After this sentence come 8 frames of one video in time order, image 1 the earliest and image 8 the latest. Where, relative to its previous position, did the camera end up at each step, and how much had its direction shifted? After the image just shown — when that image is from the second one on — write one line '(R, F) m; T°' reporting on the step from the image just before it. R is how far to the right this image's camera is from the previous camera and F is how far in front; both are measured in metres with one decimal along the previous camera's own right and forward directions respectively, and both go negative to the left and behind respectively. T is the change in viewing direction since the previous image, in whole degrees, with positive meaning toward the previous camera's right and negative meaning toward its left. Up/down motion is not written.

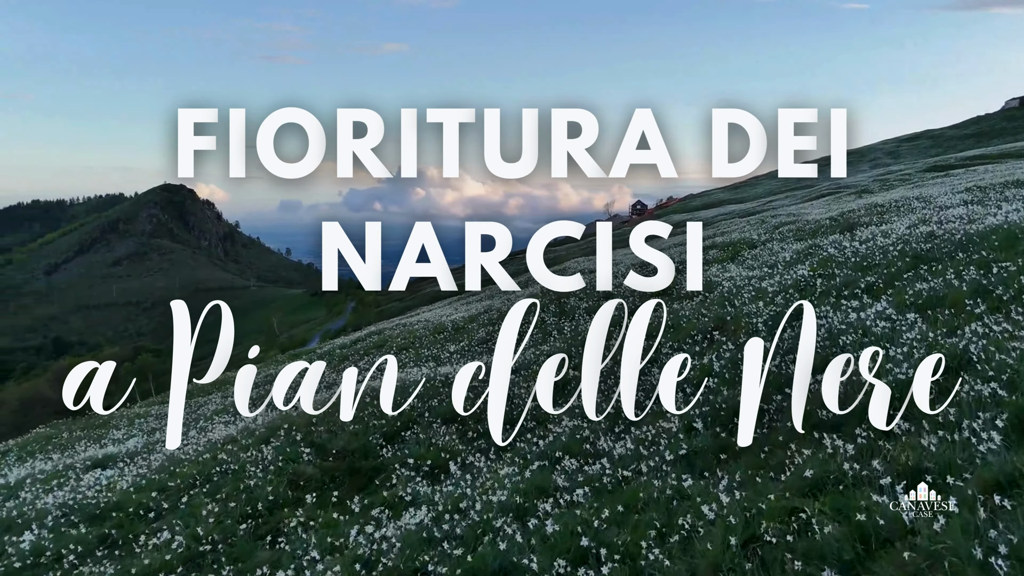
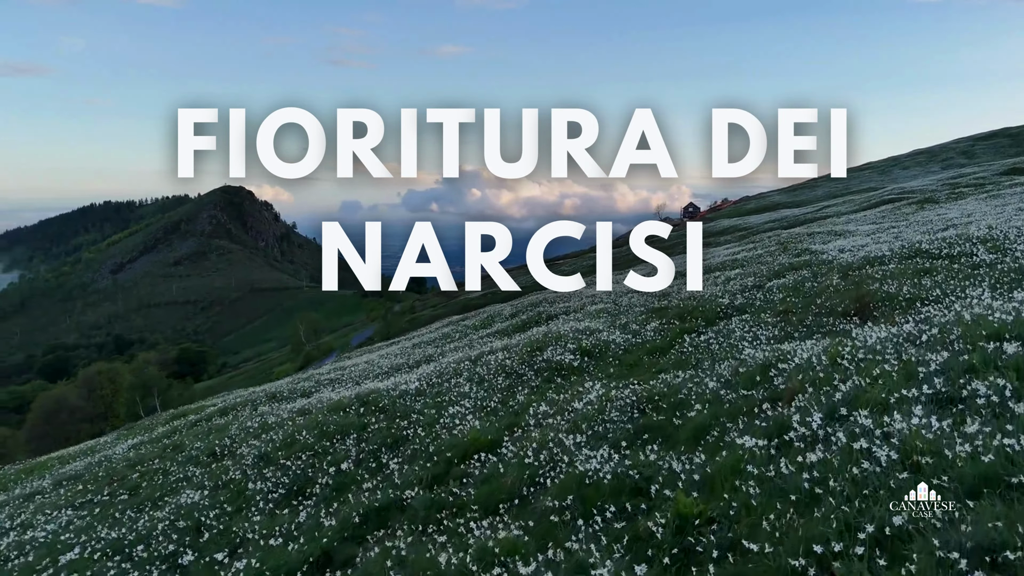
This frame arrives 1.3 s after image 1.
(+4.1, +6.9) m; -4°
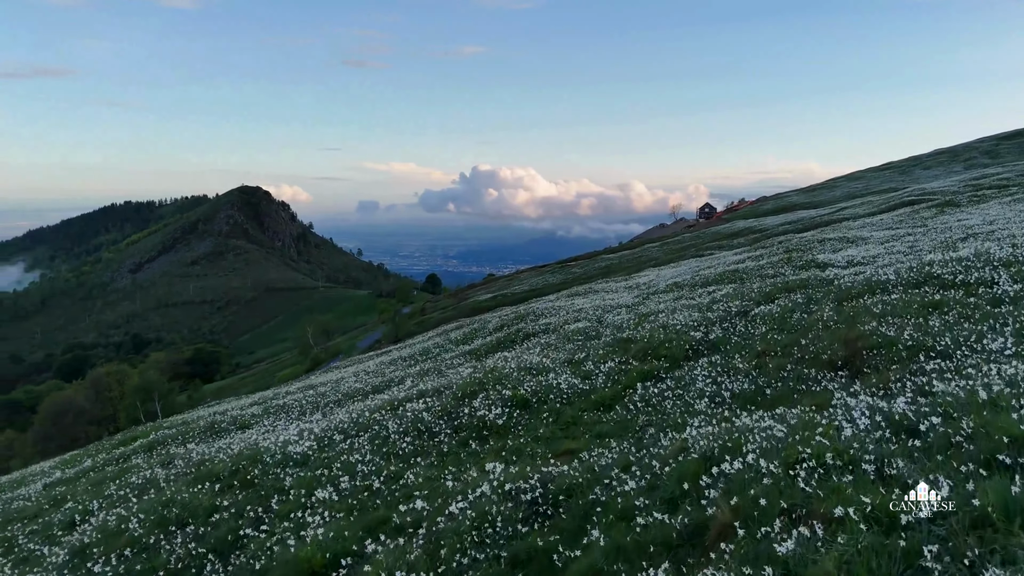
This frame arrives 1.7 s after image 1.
(+1.4, +2.0) m; -1°
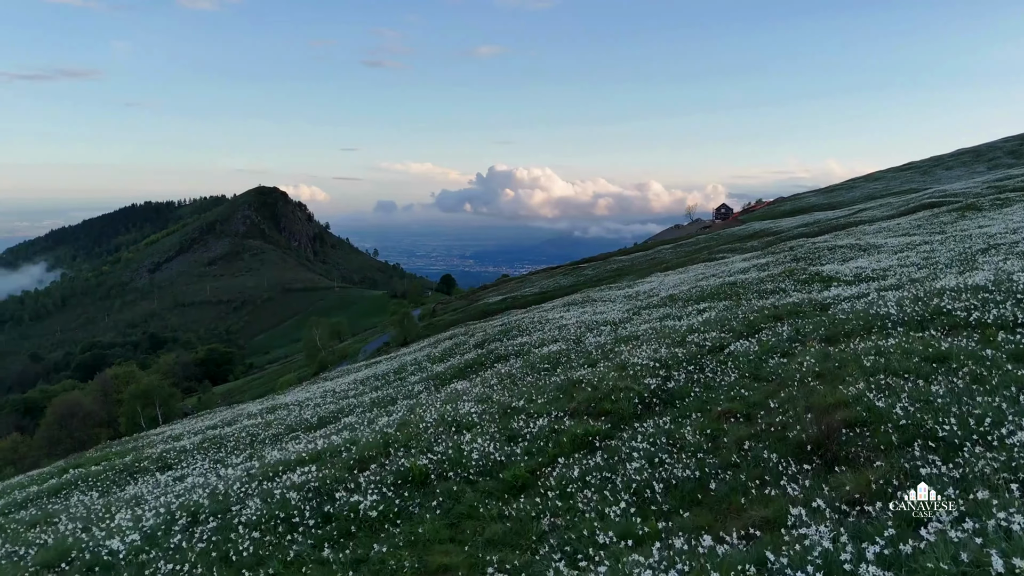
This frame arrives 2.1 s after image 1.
(+1.4, +2.0) m; -1°
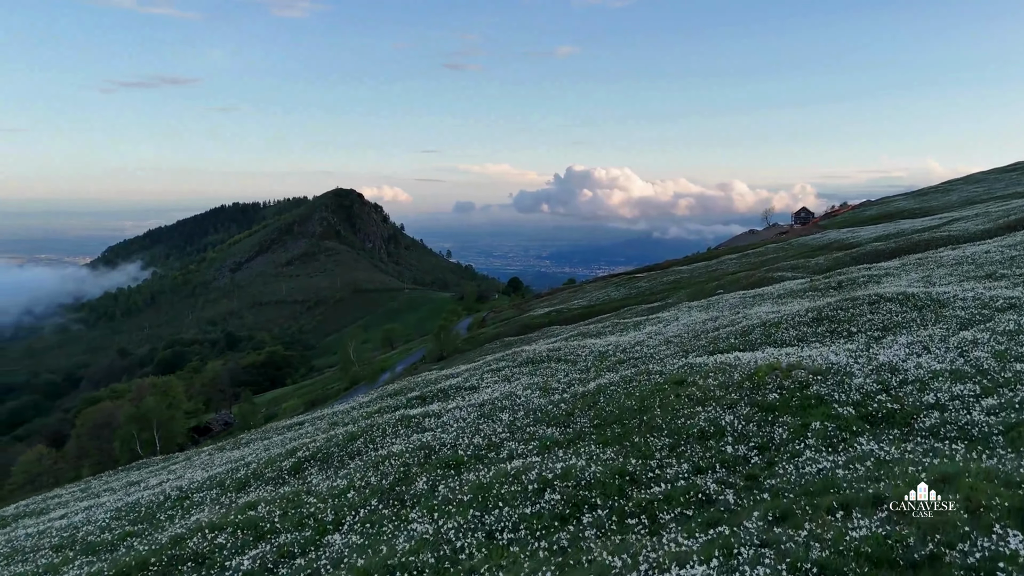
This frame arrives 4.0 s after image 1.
(+6.4, +9.9) m; -6°
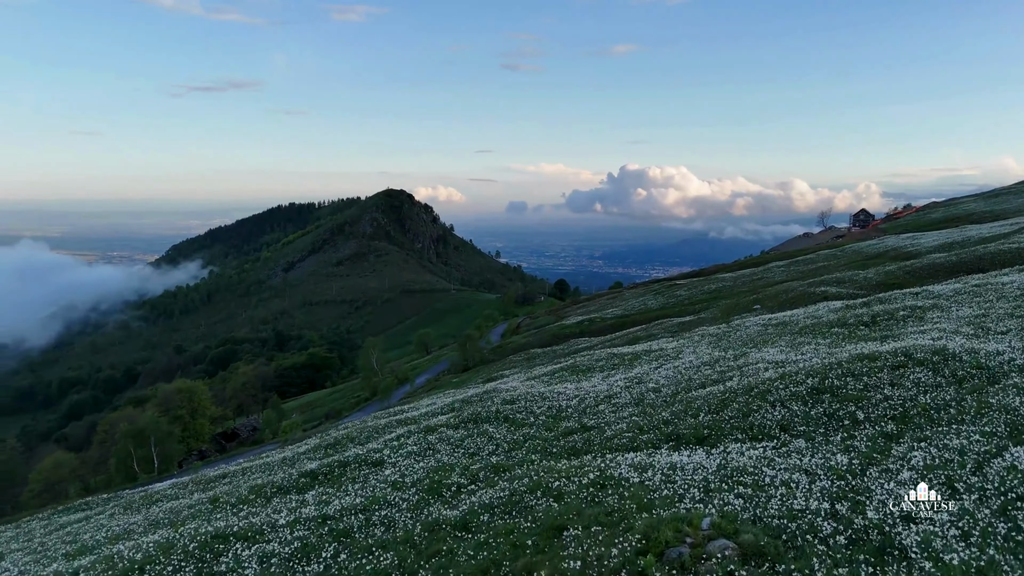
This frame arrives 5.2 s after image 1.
(+4.4, +6.3) m; -4°
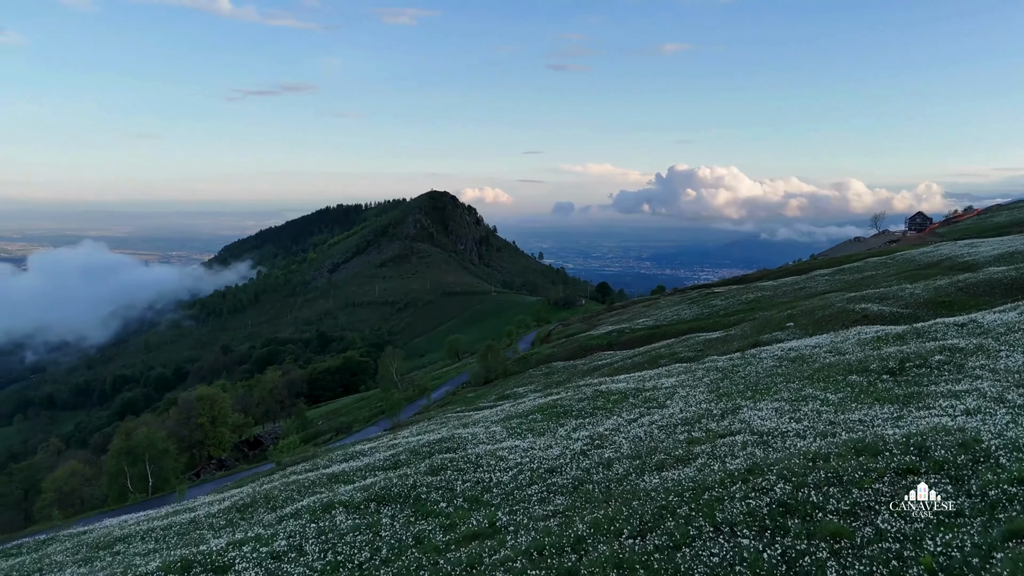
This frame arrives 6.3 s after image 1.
(+4.1, +5.6) m; -4°
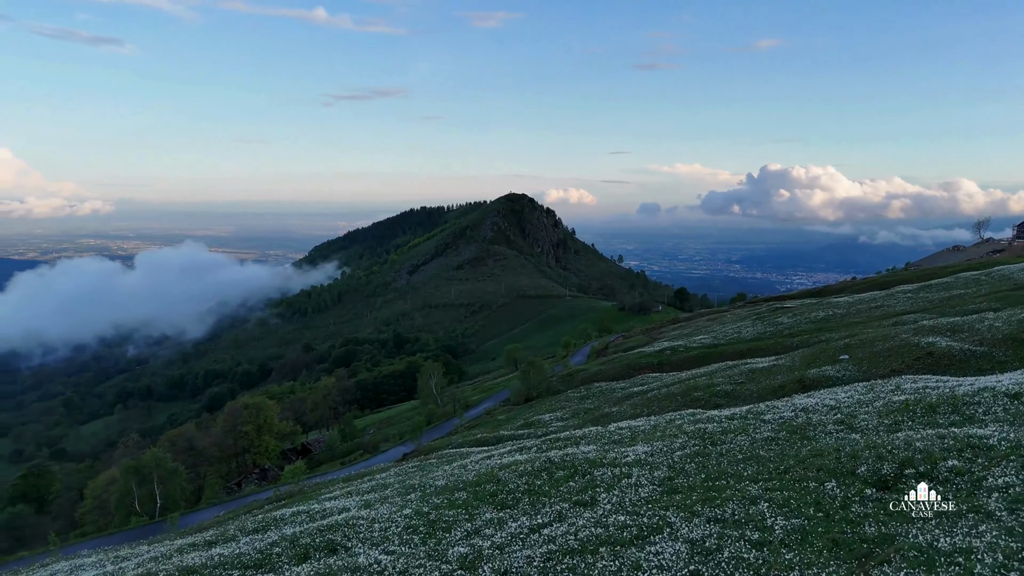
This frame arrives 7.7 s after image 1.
(+7.0, +6.5) m; -7°
